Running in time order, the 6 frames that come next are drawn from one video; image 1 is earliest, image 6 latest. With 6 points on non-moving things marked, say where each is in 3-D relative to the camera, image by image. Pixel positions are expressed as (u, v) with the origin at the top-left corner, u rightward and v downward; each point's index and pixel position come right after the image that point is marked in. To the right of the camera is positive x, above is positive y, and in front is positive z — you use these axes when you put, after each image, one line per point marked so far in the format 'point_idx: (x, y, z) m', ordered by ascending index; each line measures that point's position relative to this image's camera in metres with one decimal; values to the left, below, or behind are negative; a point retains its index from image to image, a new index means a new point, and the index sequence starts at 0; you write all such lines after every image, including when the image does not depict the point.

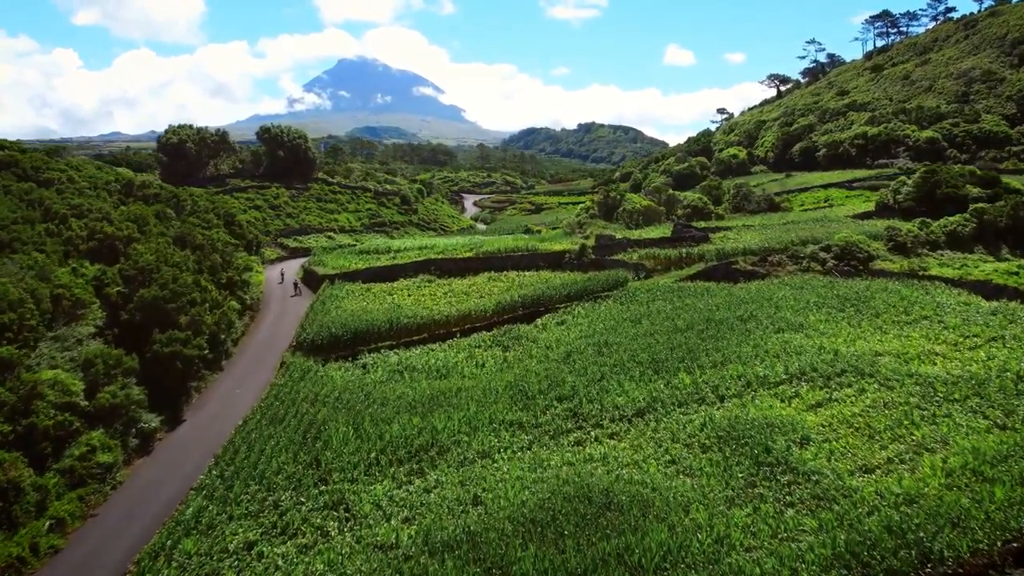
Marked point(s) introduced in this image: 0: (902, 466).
0: (+12.5, -5.7, +18.8) m
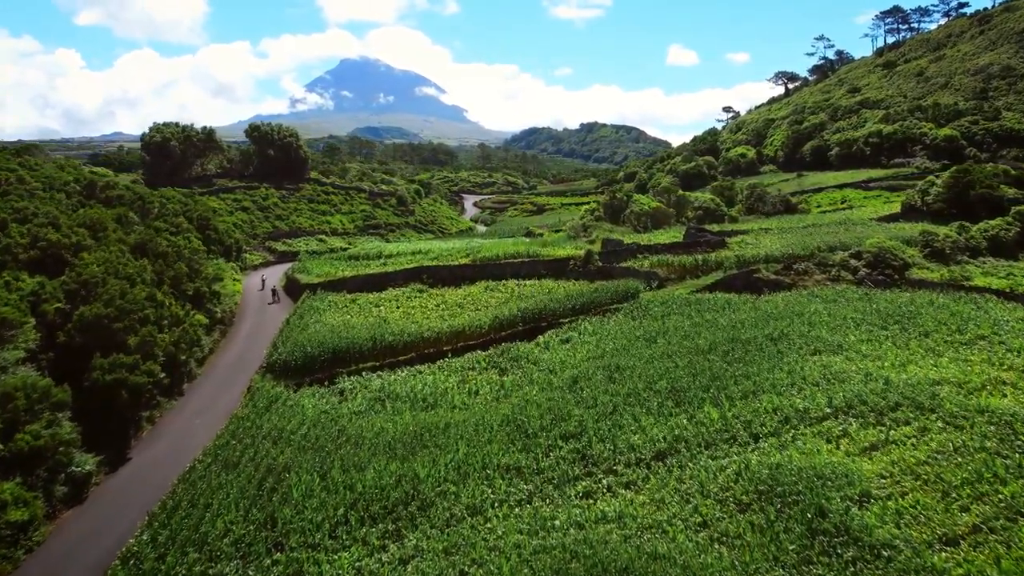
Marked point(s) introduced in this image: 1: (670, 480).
0: (+12.4, -6.4, +15.1) m
1: (+5.1, -6.2, +19.1) m
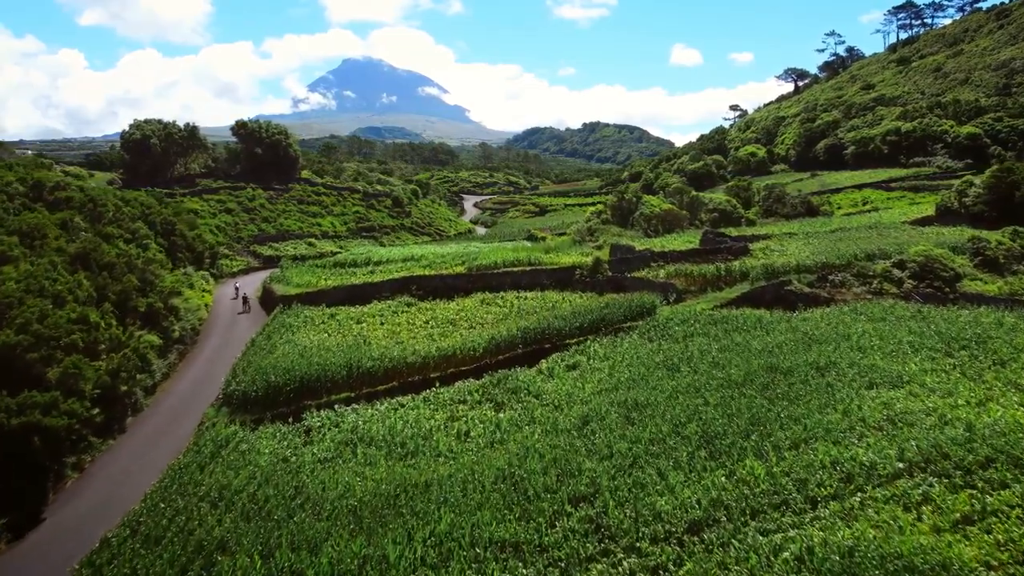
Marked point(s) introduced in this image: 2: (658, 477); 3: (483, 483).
0: (+12.3, -7.2, +10.8) m
1: (+5.0, -7.0, +14.8) m
2: (+4.4, -5.7, +17.9) m
3: (-0.9, -6.0, +18.0) m
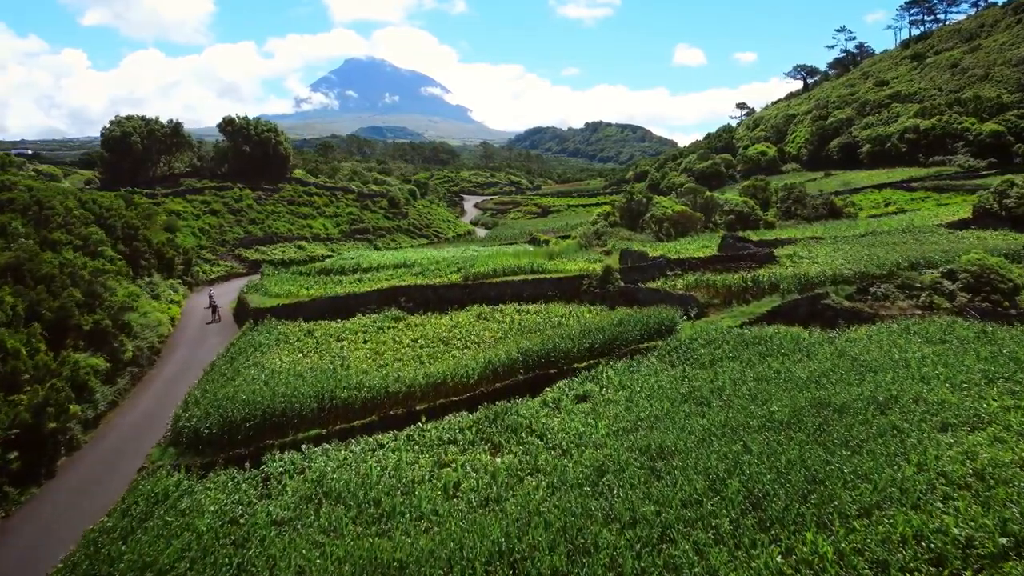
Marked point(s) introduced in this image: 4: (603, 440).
0: (+12.2, -7.9, +7.0) m
1: (+5.0, -7.7, +11.0) m
2: (+4.4, -6.4, +14.1) m
3: (-0.9, -6.6, +14.3) m
4: (+2.9, -4.9, +18.9) m
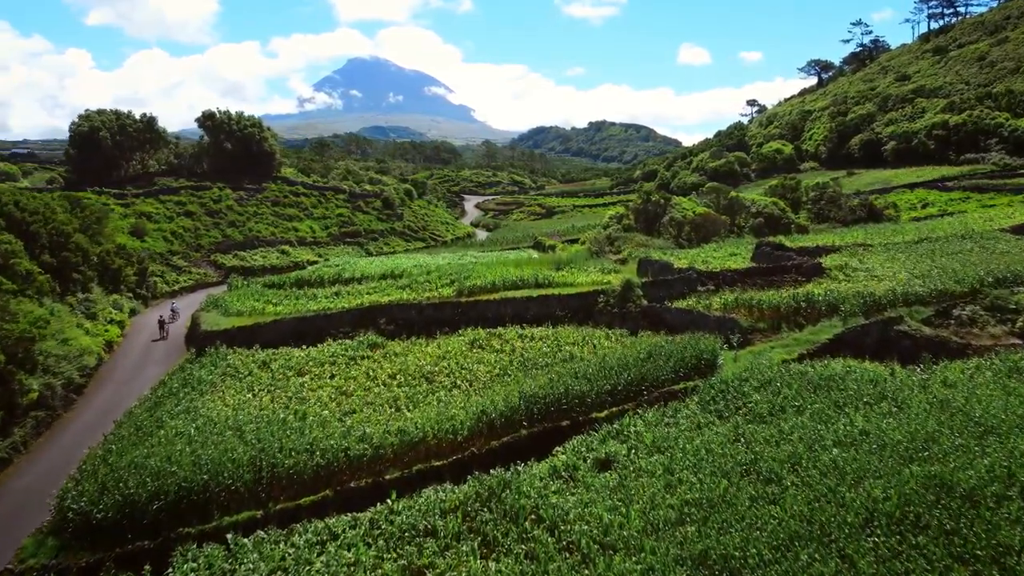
0: (+12.1, -8.8, +1.5) m
1: (+4.9, -8.6, +5.6) m
2: (+4.3, -7.3, +8.7) m
3: (-1.0, -7.5, +8.9) m
4: (+2.9, -5.8, +13.5) m
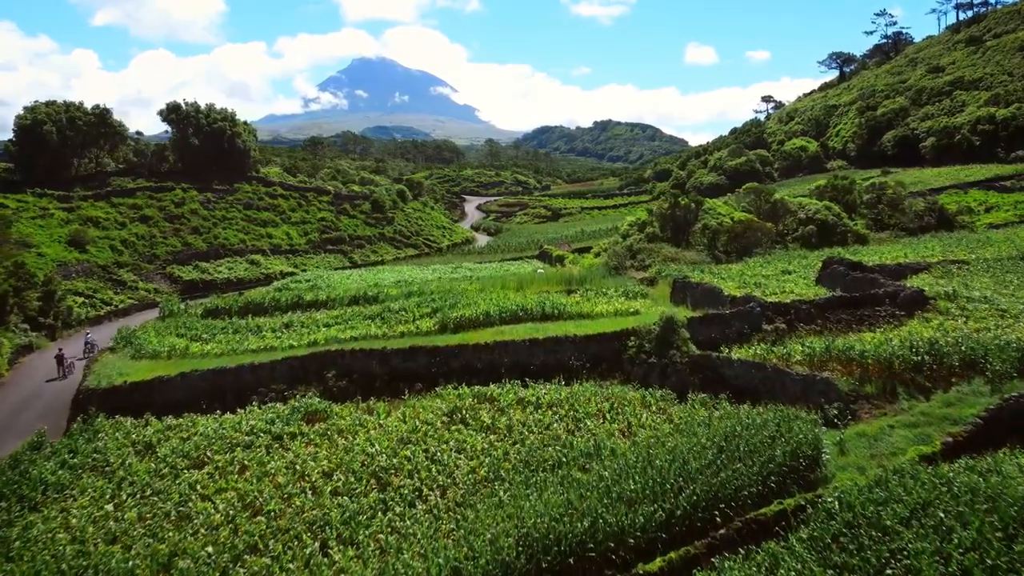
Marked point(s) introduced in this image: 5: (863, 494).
0: (+11.8, -10.2, -6.1) m
1: (+4.6, -10.0, -1.9) m
2: (+4.1, -8.7, +1.1) m
3: (-1.2, -8.9, +1.4) m
4: (+2.7, -7.2, +6.0) m
5: (+7.8, -4.5, +12.9) m
